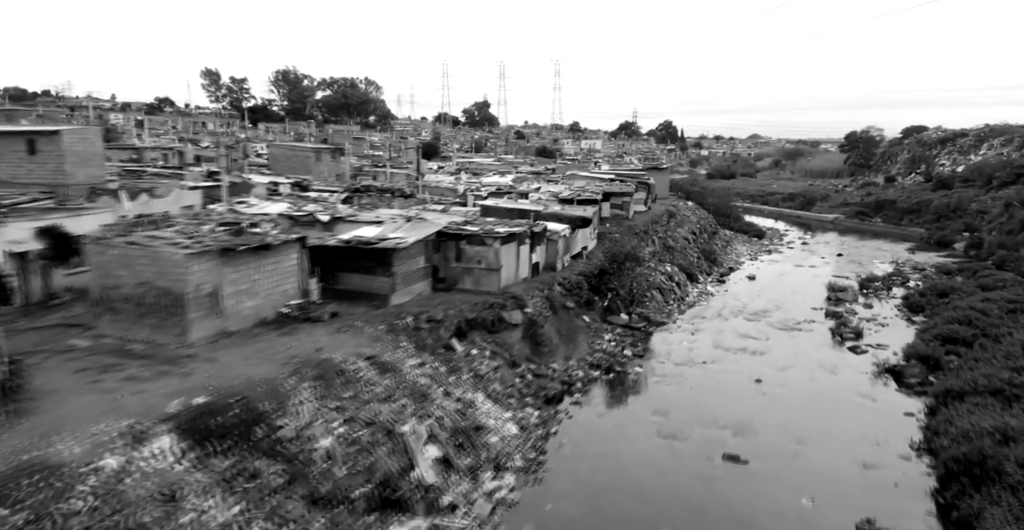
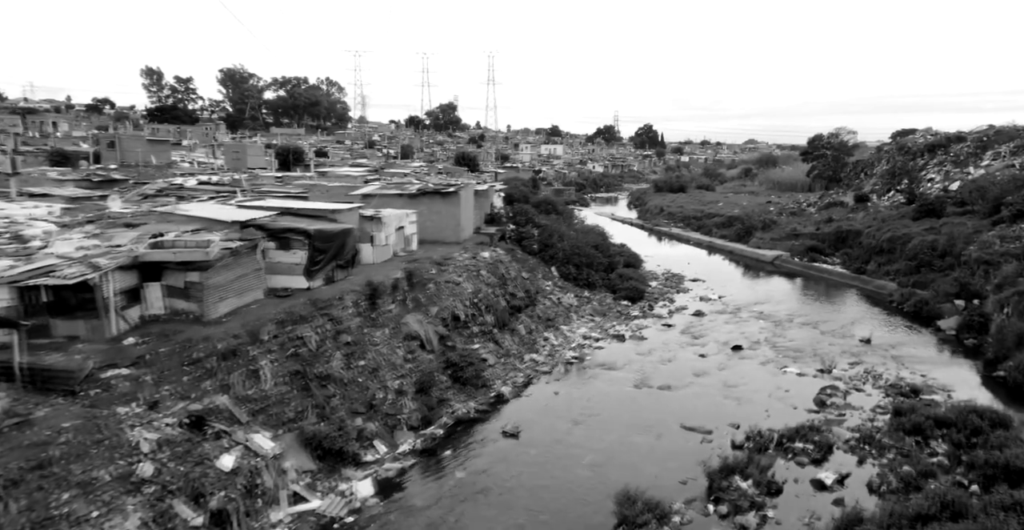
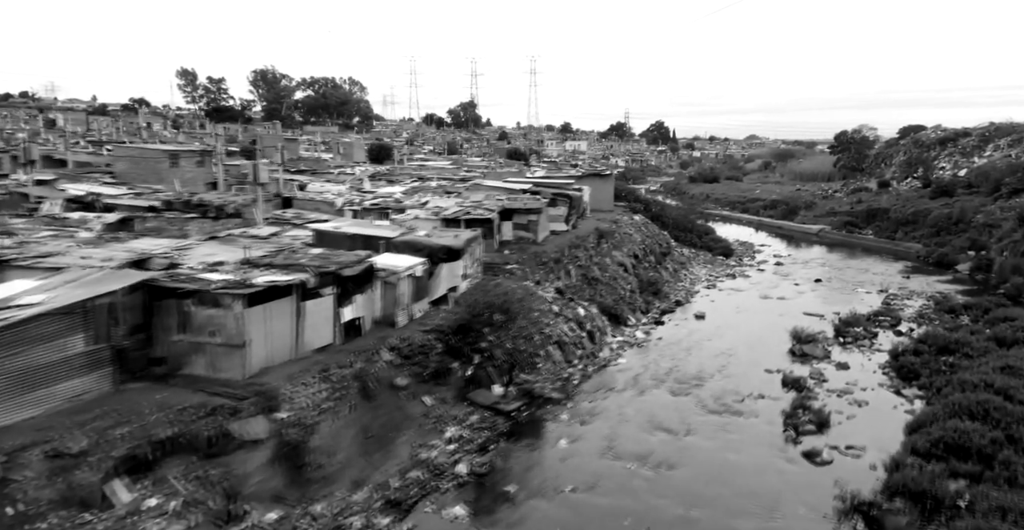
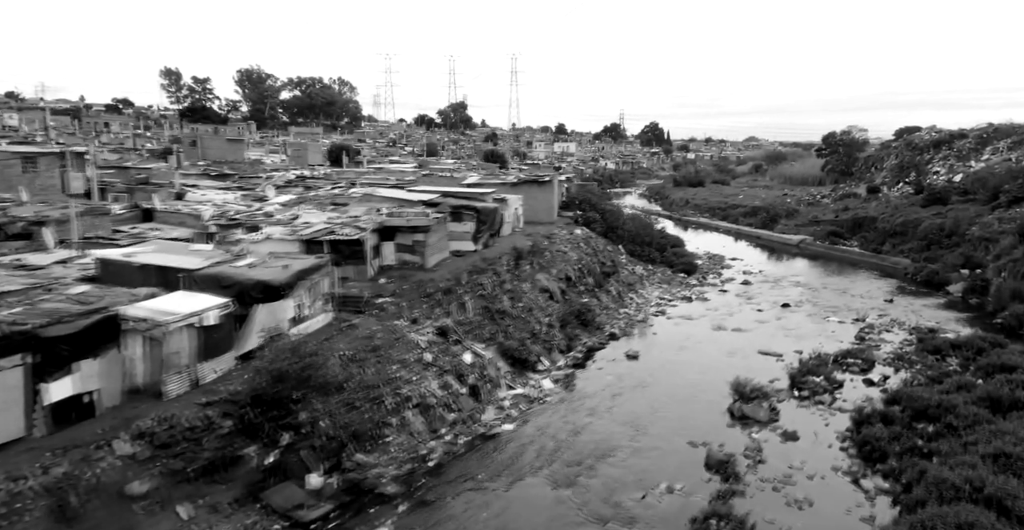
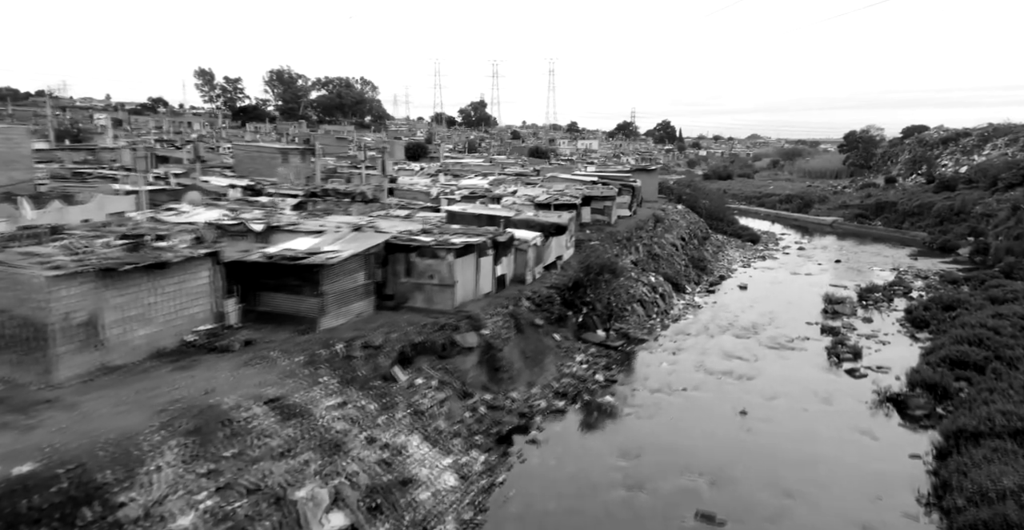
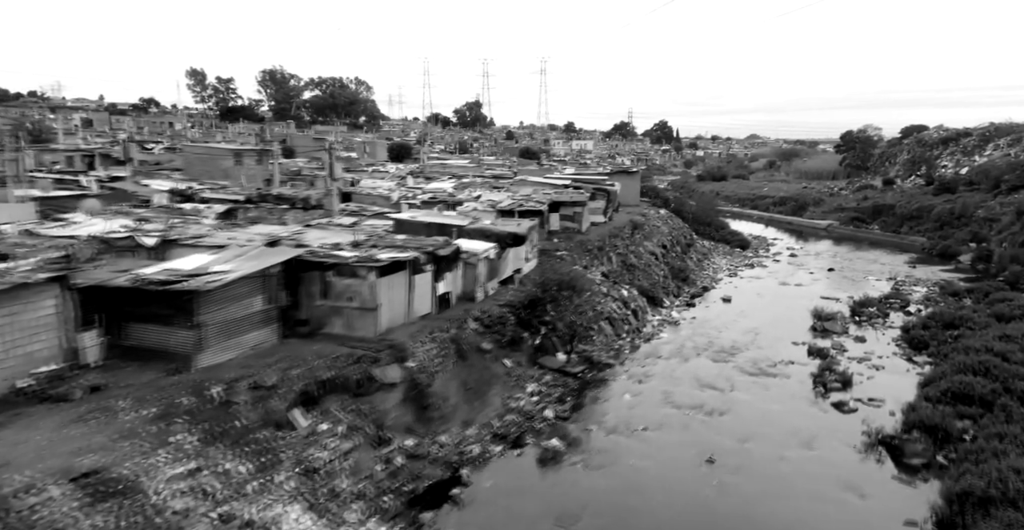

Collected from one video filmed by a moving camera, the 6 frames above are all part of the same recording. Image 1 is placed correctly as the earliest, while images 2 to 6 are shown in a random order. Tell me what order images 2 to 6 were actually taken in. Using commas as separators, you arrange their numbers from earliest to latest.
5, 6, 3, 4, 2
